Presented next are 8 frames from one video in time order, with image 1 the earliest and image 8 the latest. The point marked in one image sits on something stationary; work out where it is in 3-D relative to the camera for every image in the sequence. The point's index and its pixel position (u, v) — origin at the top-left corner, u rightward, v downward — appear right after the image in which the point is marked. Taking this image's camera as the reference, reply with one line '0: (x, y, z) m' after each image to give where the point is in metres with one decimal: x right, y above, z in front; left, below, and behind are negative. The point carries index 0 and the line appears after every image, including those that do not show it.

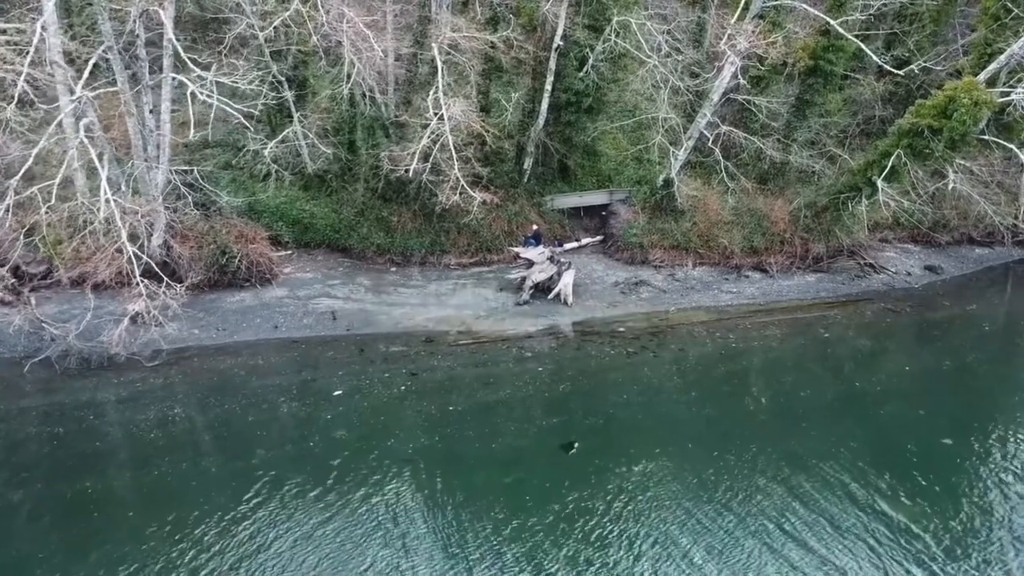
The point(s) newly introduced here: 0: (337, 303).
0: (-4.4, -0.4, +19.7) m
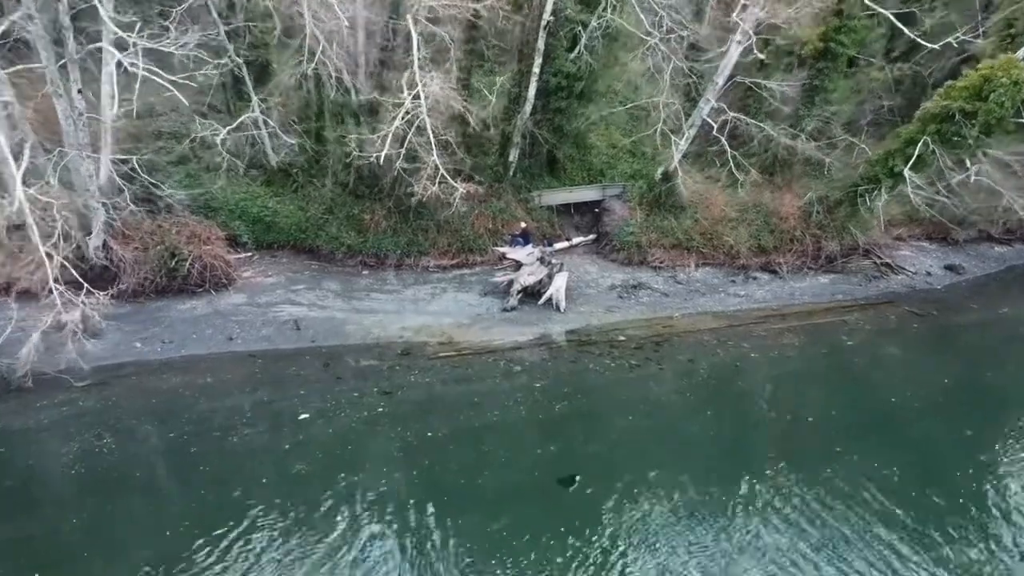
0: (-4.7, -0.5, +17.5) m
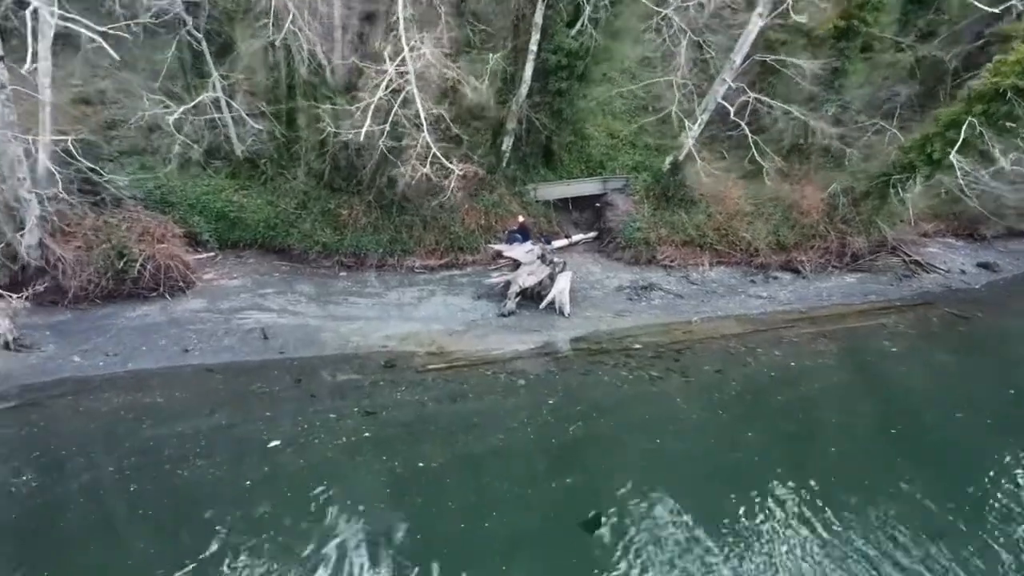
0: (-4.7, -0.6, +15.3) m
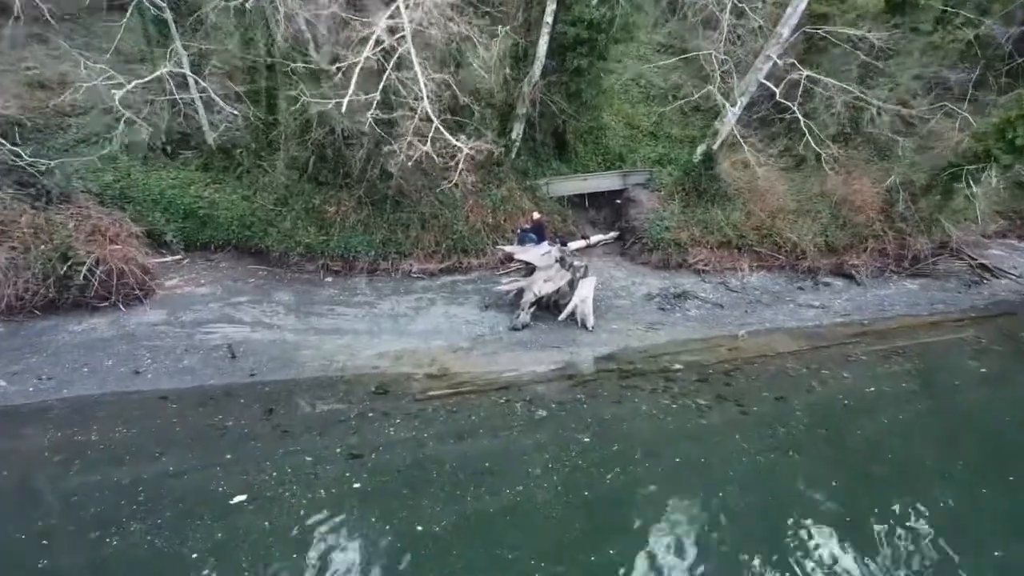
0: (-4.5, -0.7, +13.0) m
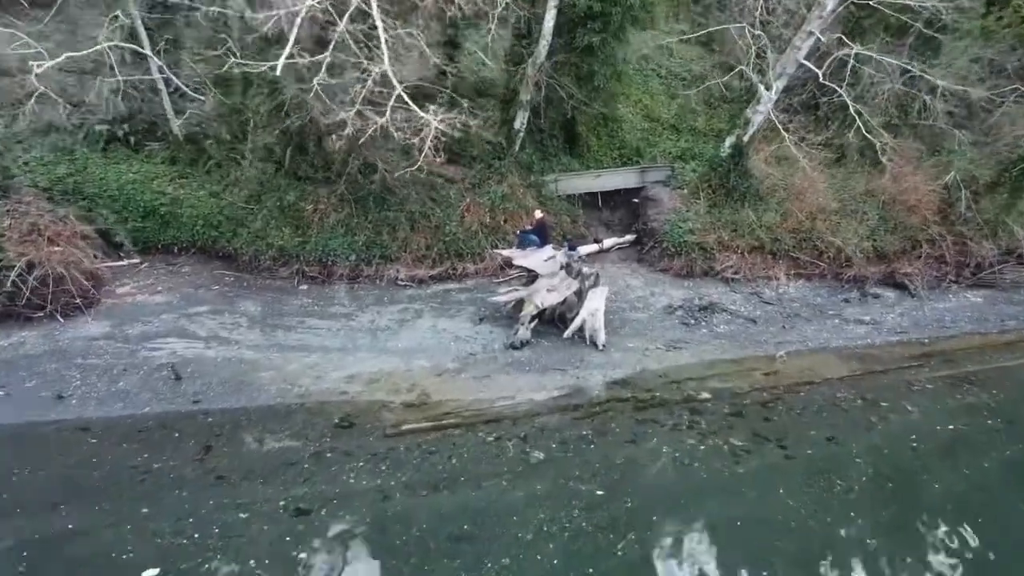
0: (-4.5, -0.9, +11.2) m
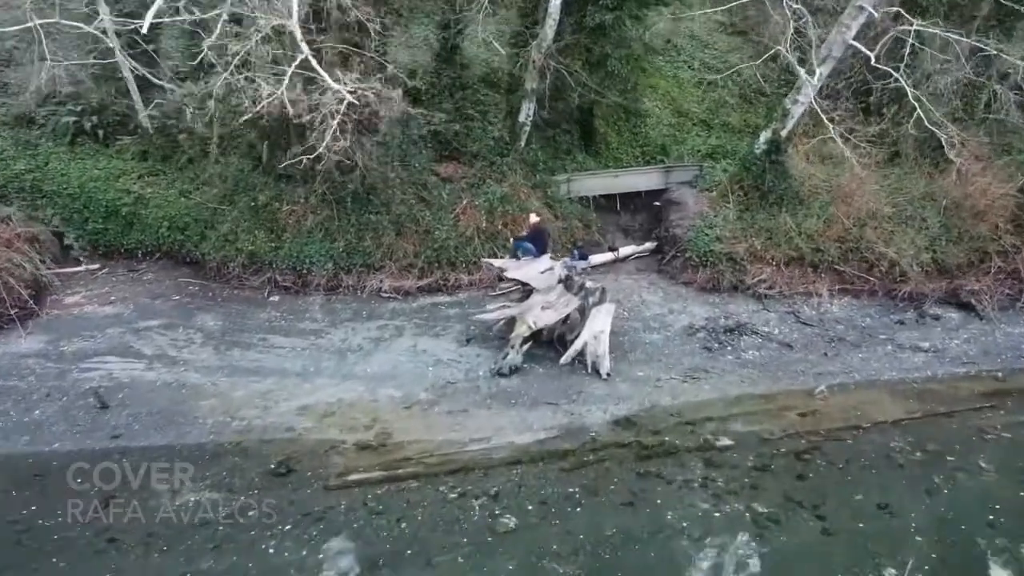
0: (-4.7, -1.0, +9.7) m
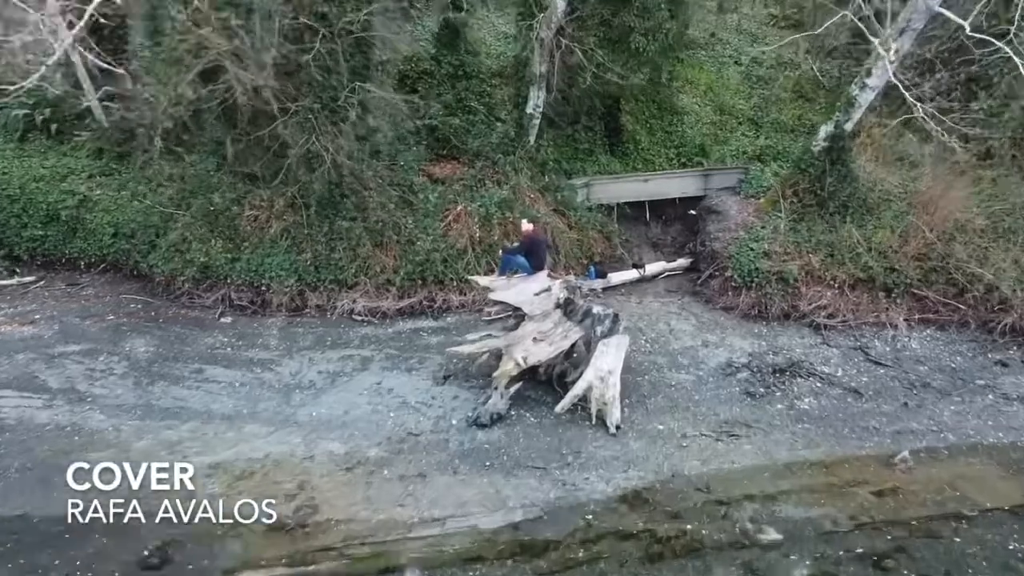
0: (-4.9, -1.2, +7.9) m
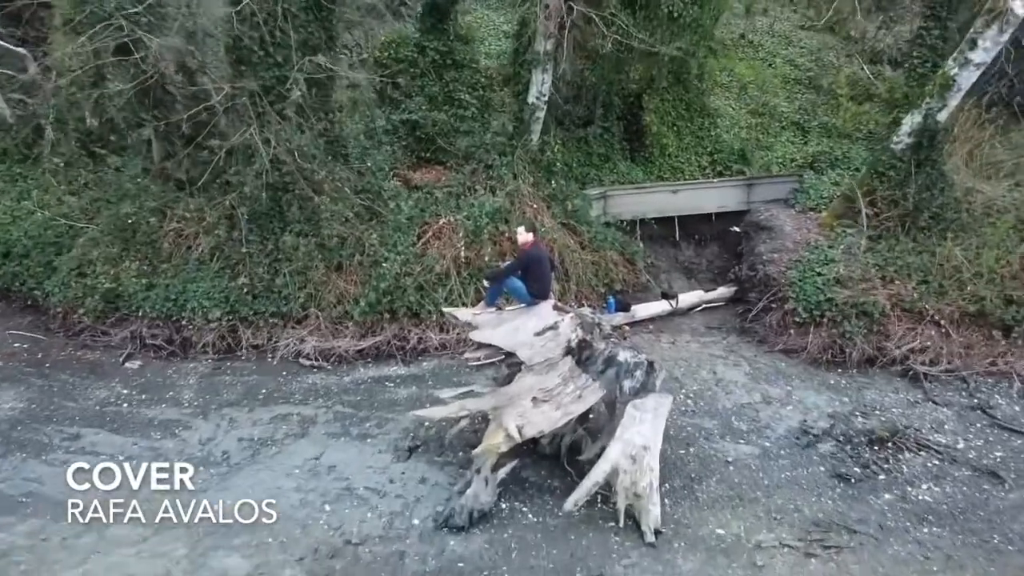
0: (-4.9, -1.4, +5.5) m
